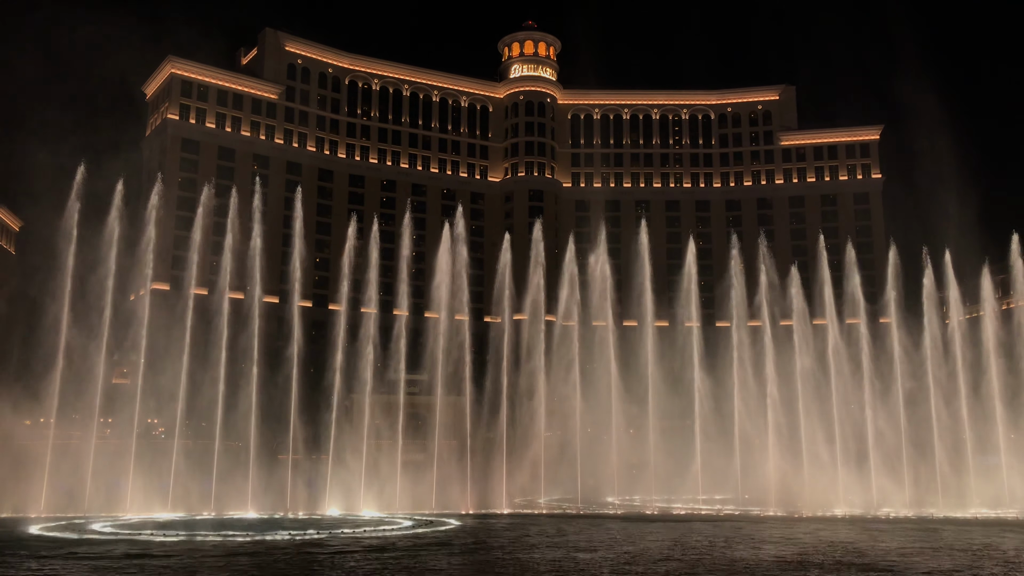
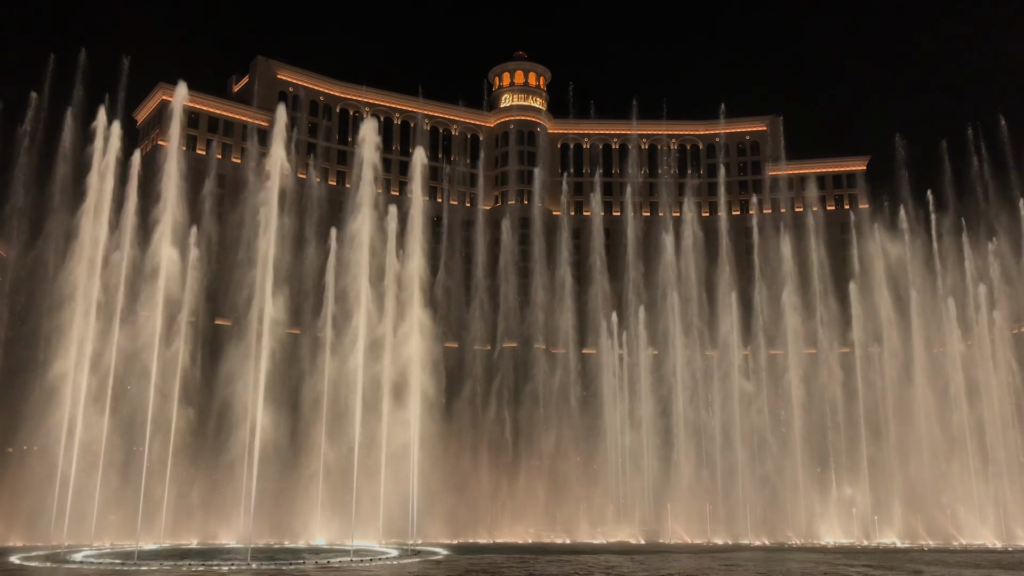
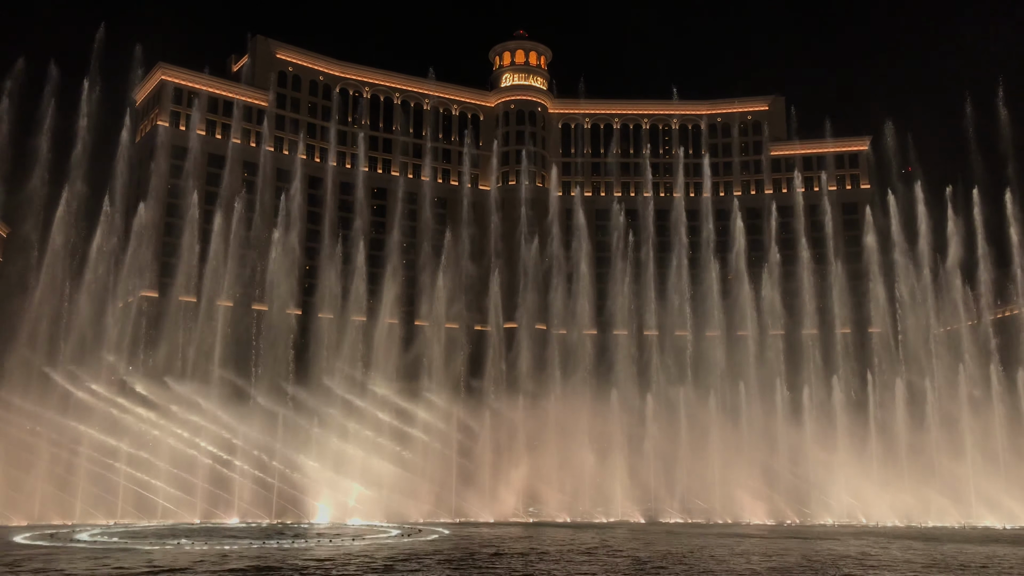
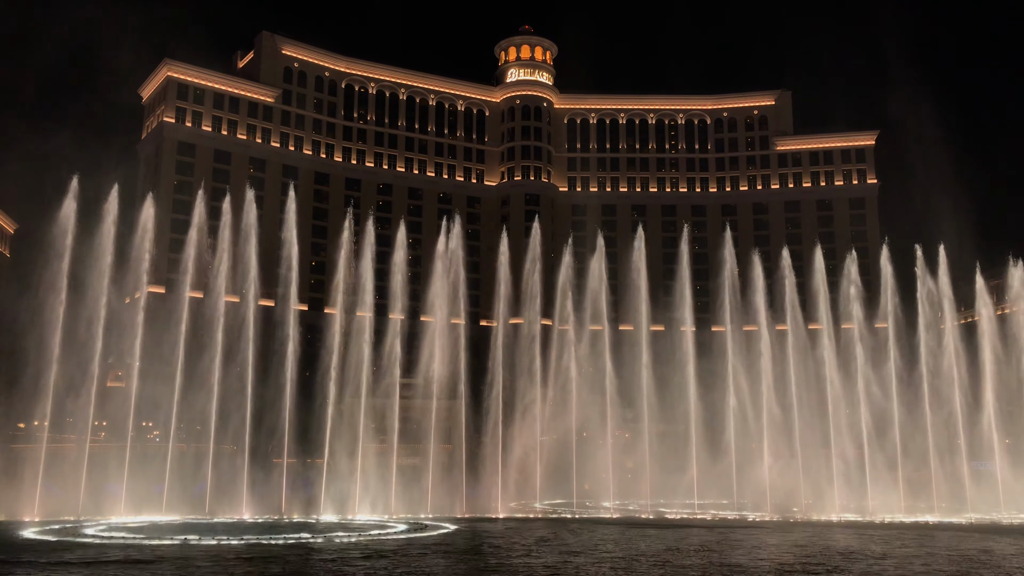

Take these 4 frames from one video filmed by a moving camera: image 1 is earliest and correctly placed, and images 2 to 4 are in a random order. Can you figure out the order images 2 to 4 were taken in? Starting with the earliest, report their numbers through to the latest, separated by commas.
4, 3, 2
